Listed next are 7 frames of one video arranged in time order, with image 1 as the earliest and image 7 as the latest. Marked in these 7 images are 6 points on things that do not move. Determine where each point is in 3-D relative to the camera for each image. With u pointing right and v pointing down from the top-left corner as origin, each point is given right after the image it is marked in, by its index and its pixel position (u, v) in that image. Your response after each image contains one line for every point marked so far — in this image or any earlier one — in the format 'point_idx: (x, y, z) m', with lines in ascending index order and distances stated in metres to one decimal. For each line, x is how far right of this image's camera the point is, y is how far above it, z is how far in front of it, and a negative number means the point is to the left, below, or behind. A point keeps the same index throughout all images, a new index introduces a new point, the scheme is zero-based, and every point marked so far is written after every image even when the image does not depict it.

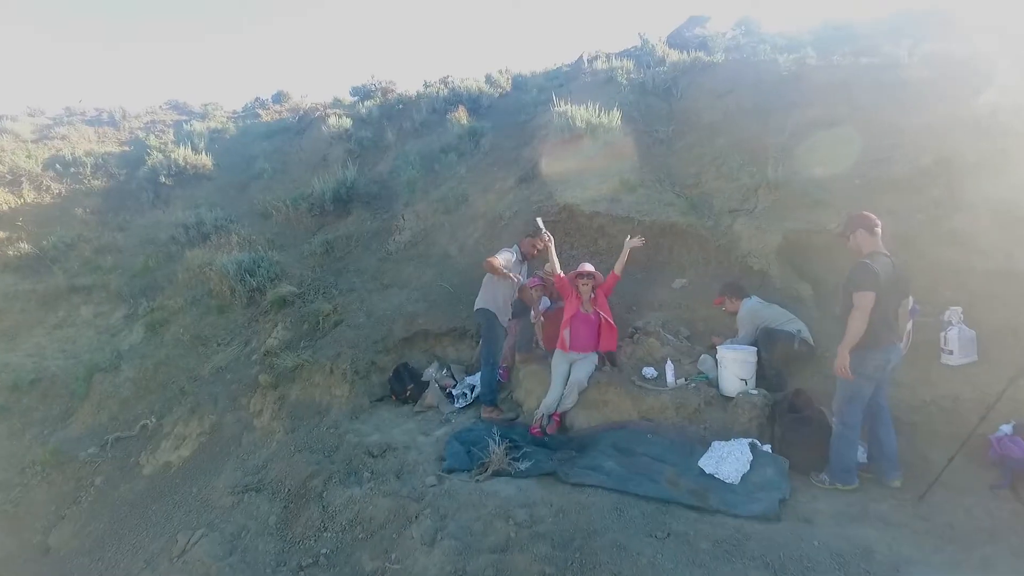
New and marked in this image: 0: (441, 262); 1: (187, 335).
0: (-0.8, +0.3, +7.5) m
1: (-3.7, -0.5, +7.8) m
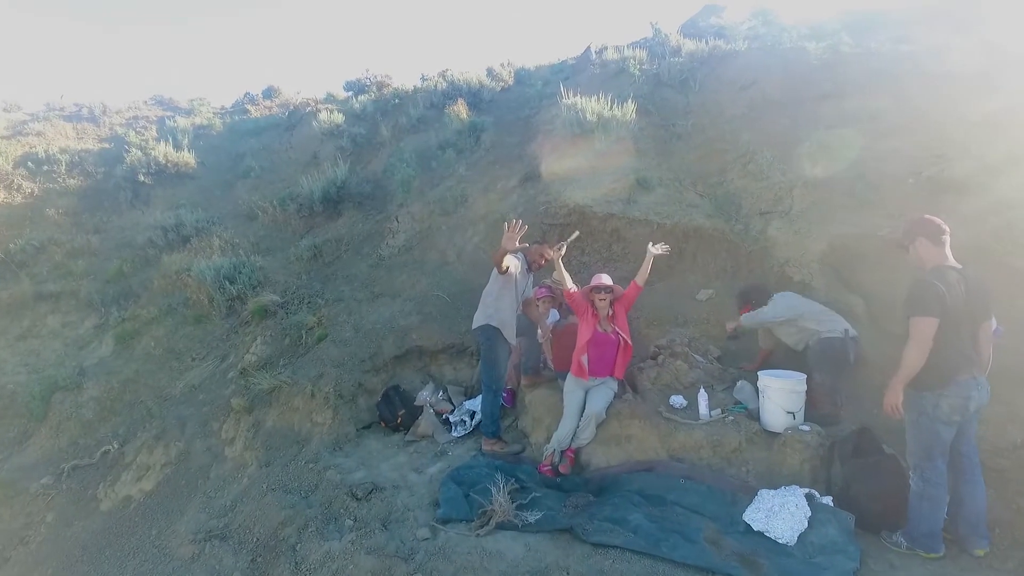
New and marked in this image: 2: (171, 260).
0: (-0.7, +0.2, +6.8) m
1: (-3.7, -0.6, +7.2) m
2: (-4.3, +0.4, +8.6) m
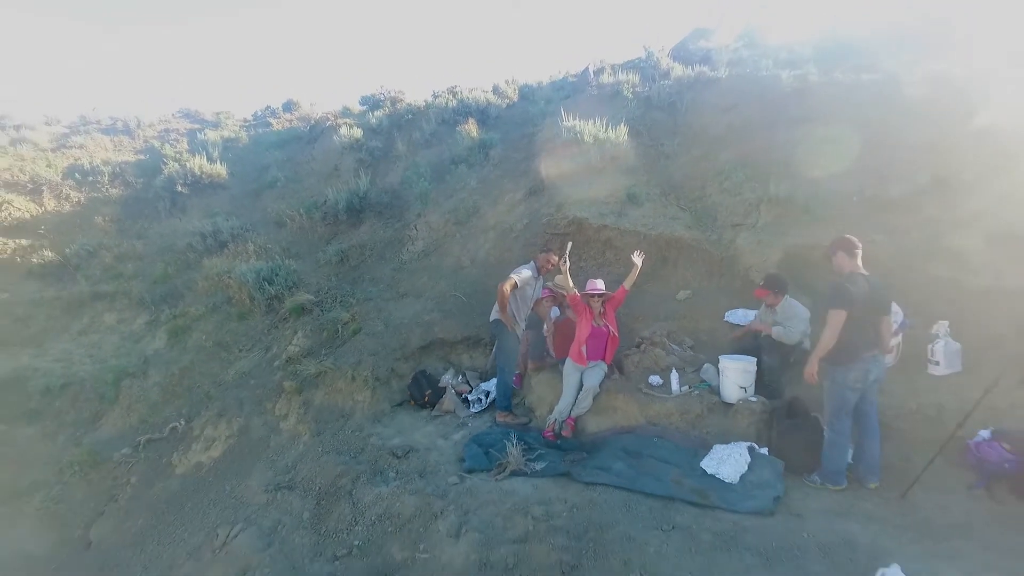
0: (-0.6, +0.2, +7.9) m
1: (-3.6, -0.6, +8.2) m
2: (-4.2, +0.3, +9.6) m
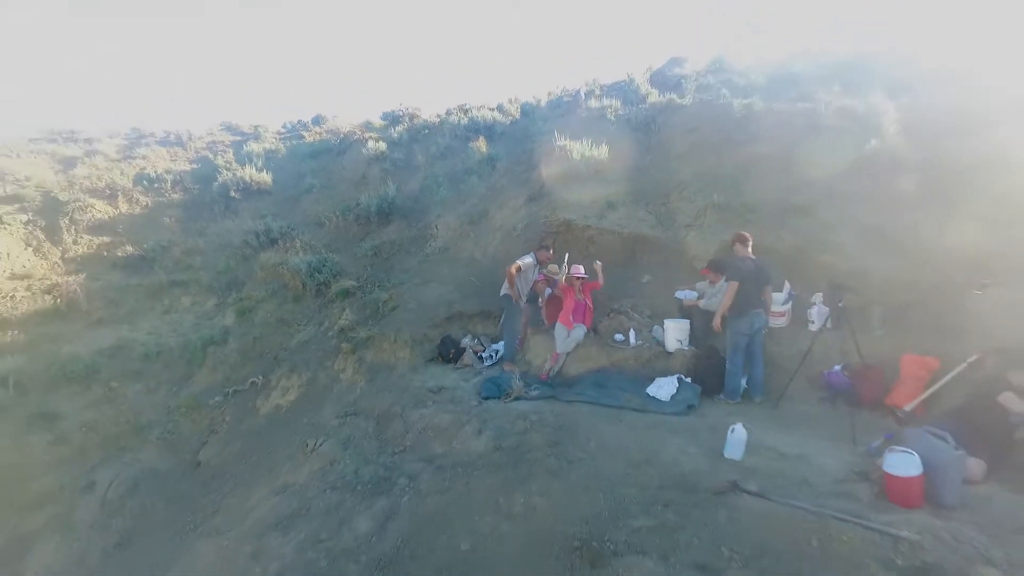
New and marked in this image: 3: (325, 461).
0: (-0.6, +0.3, +9.9) m
1: (-3.6, -0.4, +10.2) m
2: (-4.2, +0.5, +11.7) m
3: (-1.8, -1.7, +6.7) m
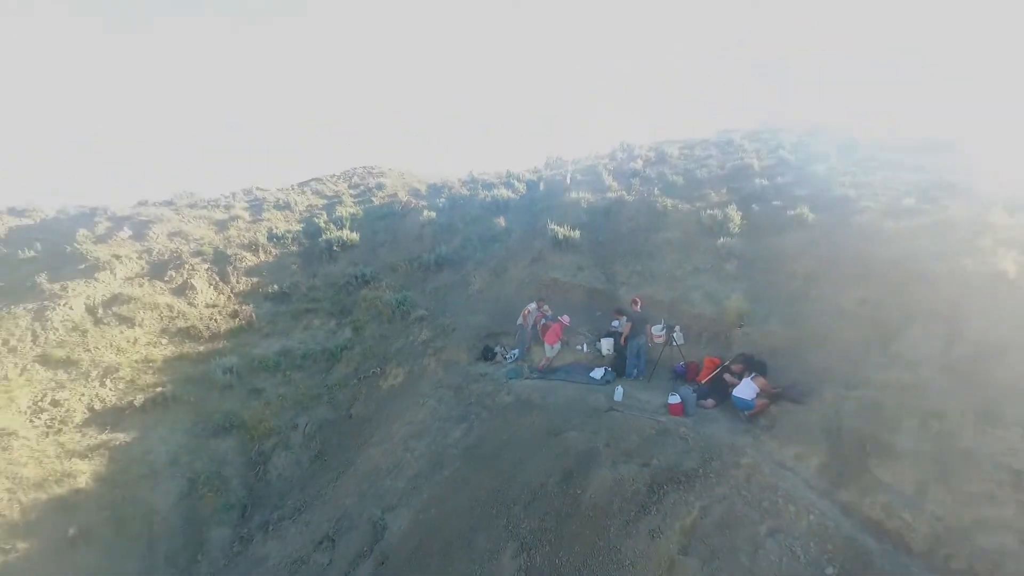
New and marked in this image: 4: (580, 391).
0: (-0.4, -0.3, +16.5) m
1: (-3.3, -1.1, +16.8) m
2: (-3.9, -0.1, +18.3) m
3: (-1.6, -2.4, +13.4) m
4: (+1.2, -1.8, +12.2) m
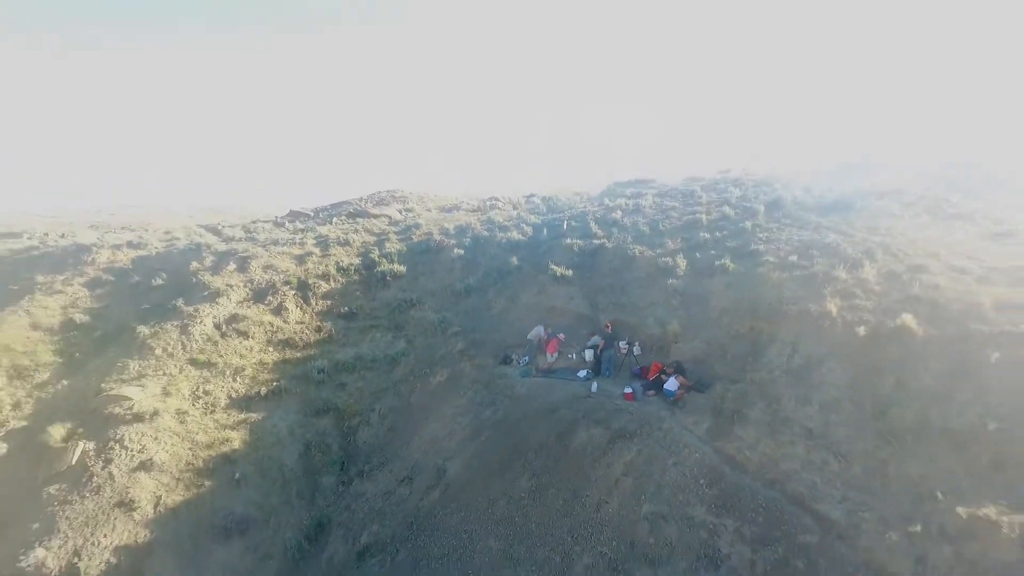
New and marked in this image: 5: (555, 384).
0: (0.0, -1.1, +22.8) m
1: (-3.0, -1.9, +23.1) m
2: (-3.6, -0.9, +24.6) m
3: (-1.2, -3.1, +19.7) m
4: (+1.5, -2.6, +18.5) m
5: (+1.2, -2.6, +18.6) m
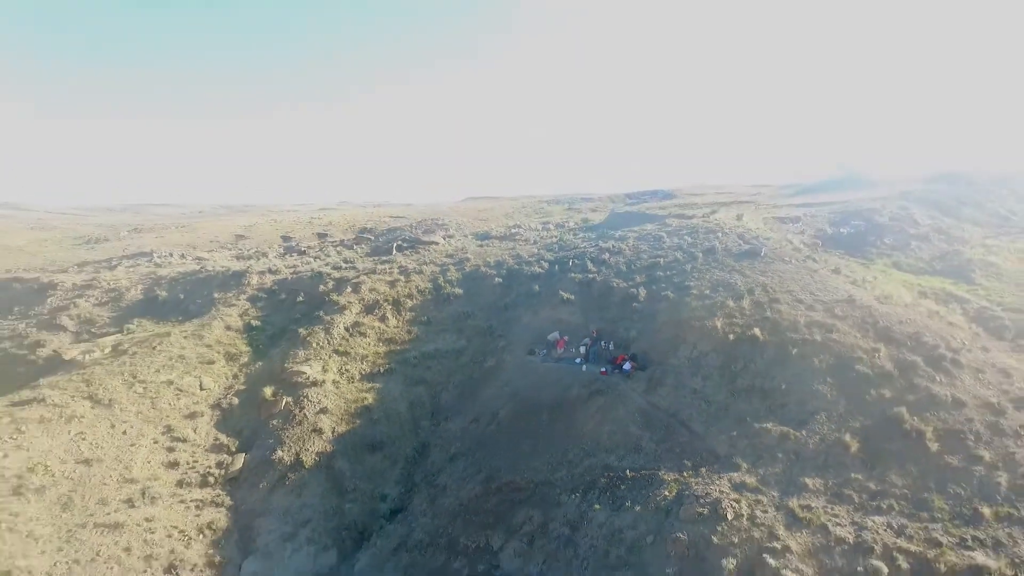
0: (+1.2, -2.1, +35.5) m
1: (-1.8, -2.8, +35.9) m
2: (-2.4, -1.8, +37.3) m
3: (-0.1, -4.1, +32.4) m
4: (+2.6, -3.6, +31.1) m
5: (+2.2, -3.6, +31.3) m
